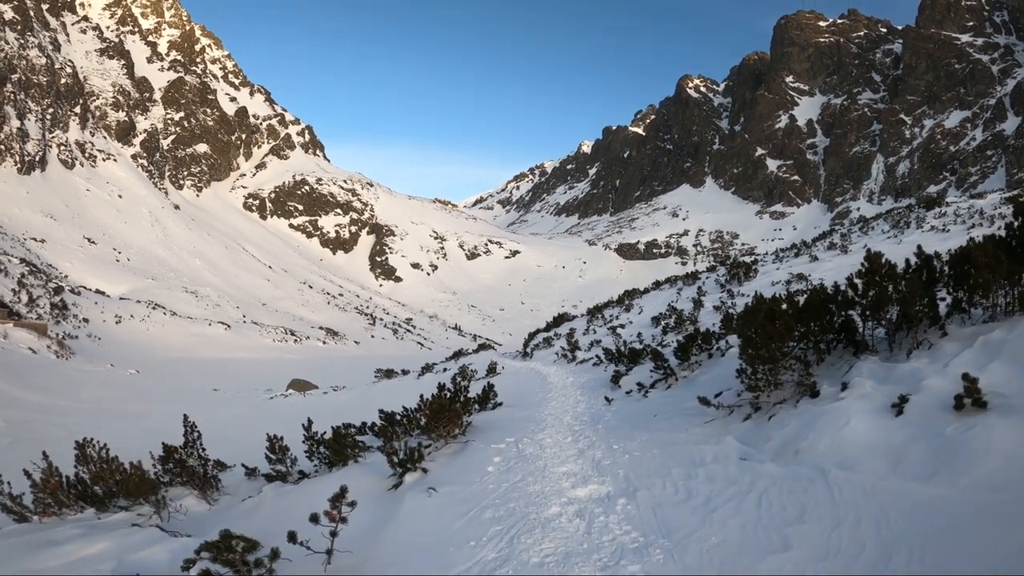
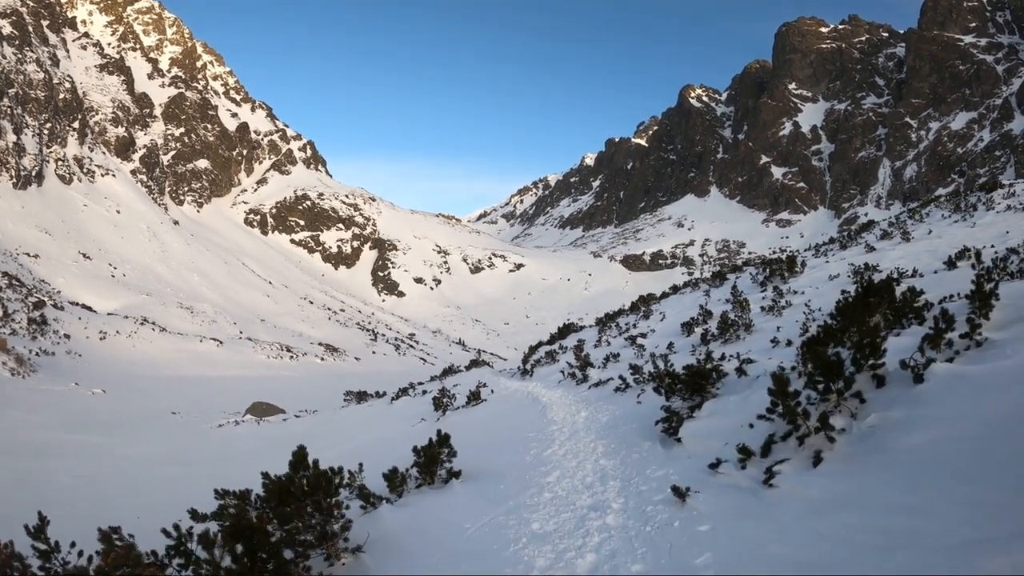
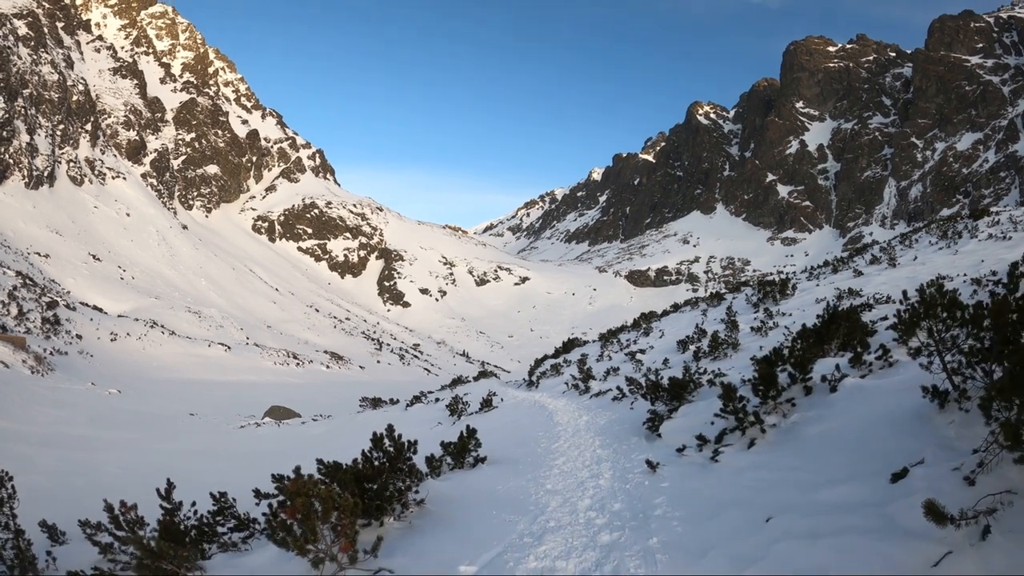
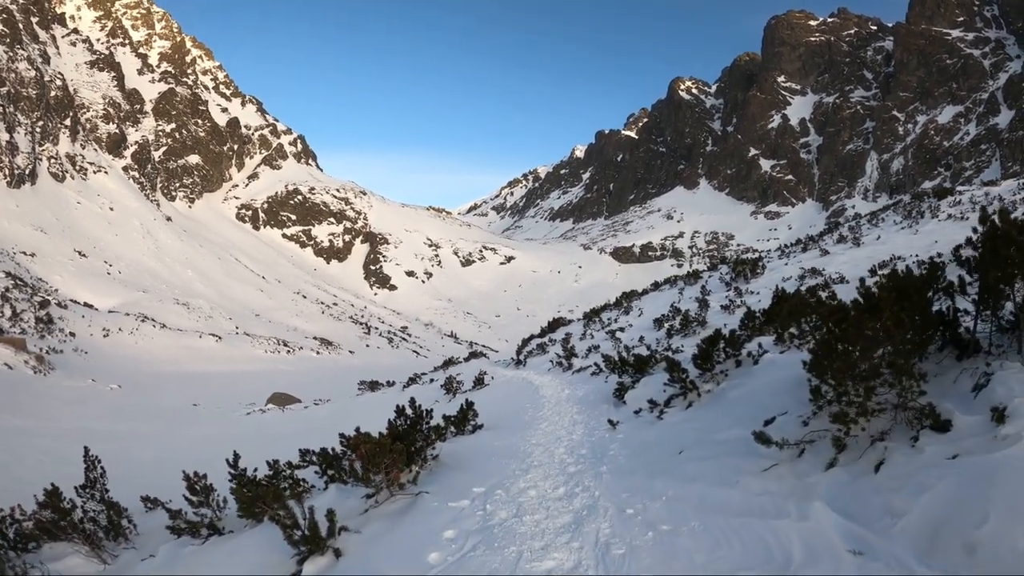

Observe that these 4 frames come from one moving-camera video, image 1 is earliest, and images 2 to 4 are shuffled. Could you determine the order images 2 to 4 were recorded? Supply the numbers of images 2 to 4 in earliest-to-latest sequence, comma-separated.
4, 3, 2
